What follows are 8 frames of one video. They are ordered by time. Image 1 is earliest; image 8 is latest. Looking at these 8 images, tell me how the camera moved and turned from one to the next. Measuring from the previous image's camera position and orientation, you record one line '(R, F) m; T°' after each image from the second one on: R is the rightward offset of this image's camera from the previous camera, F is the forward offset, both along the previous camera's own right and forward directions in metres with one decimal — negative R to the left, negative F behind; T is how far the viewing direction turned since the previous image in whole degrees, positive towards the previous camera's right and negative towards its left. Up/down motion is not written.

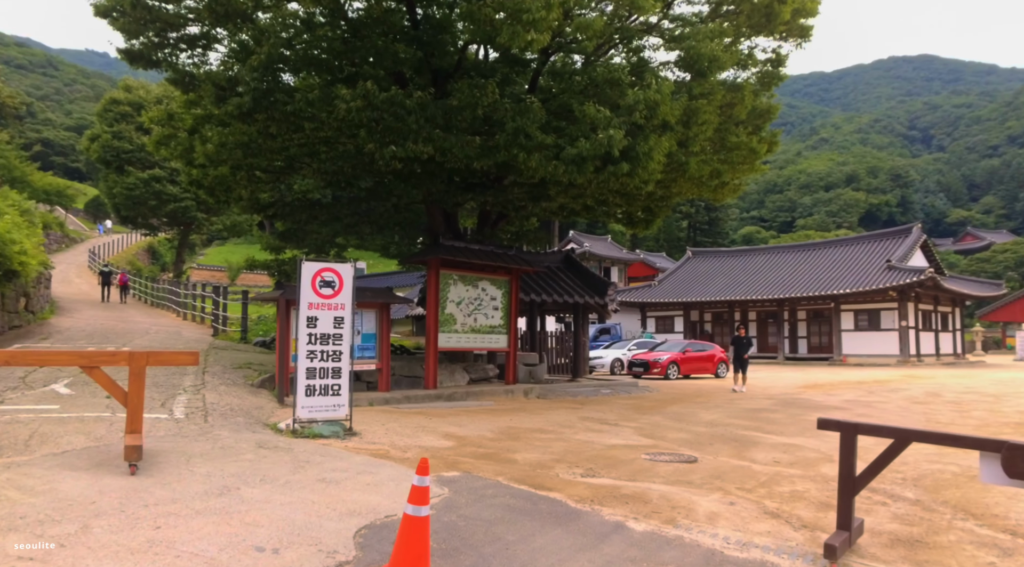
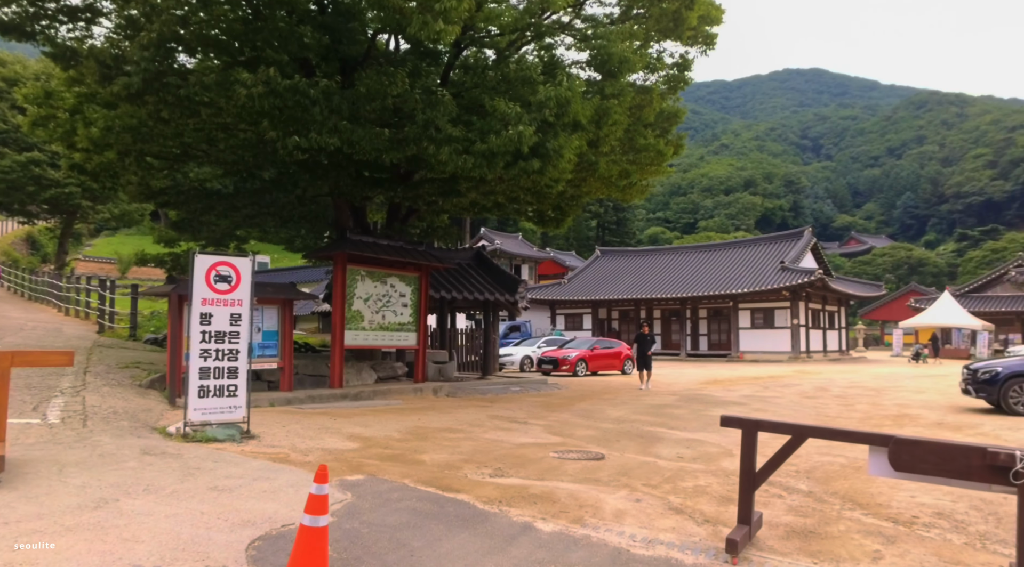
(0.0, +0.1) m; +7°
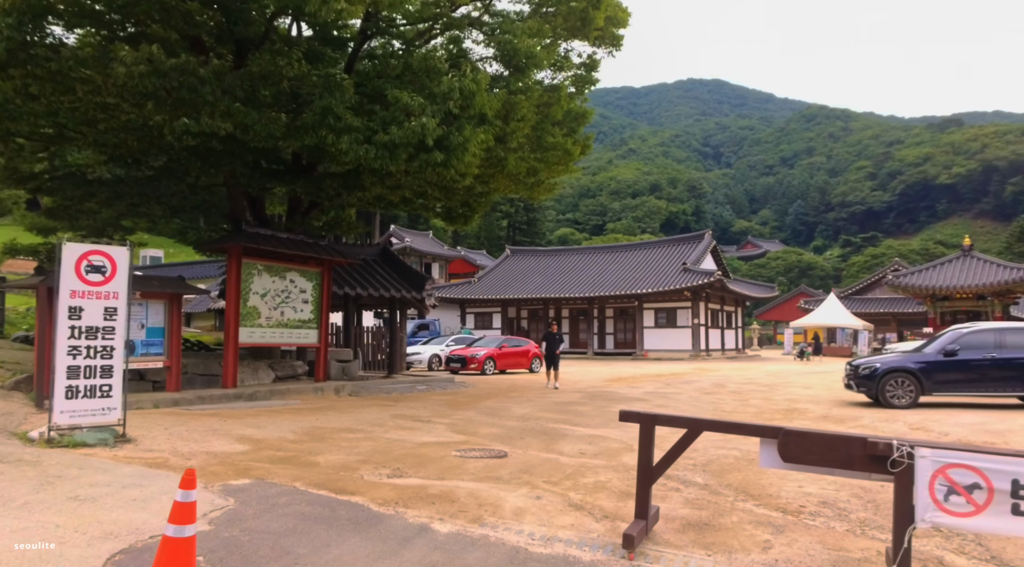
(+0.1, +0.1) m; +7°
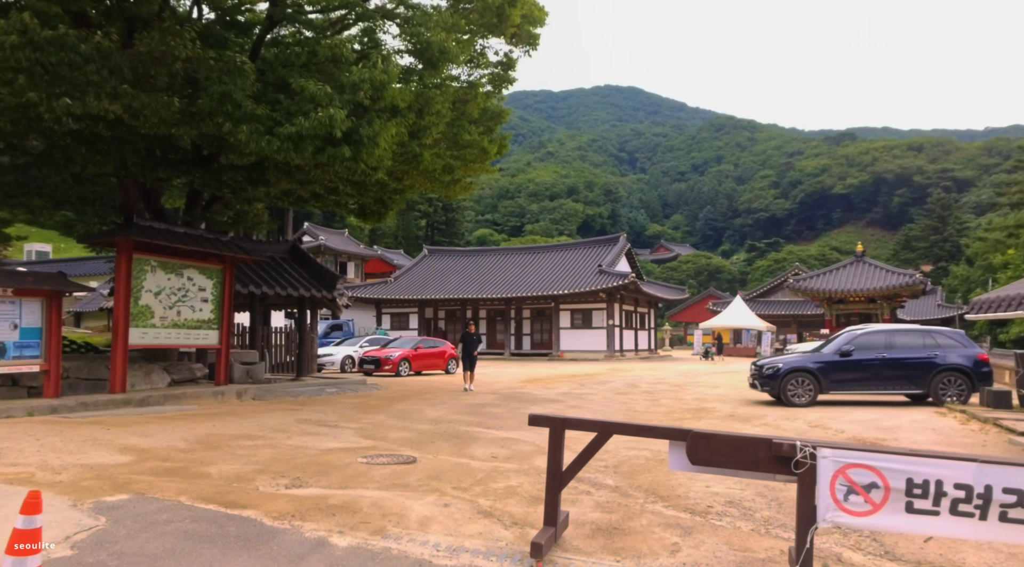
(+0.1, +0.2) m; +6°
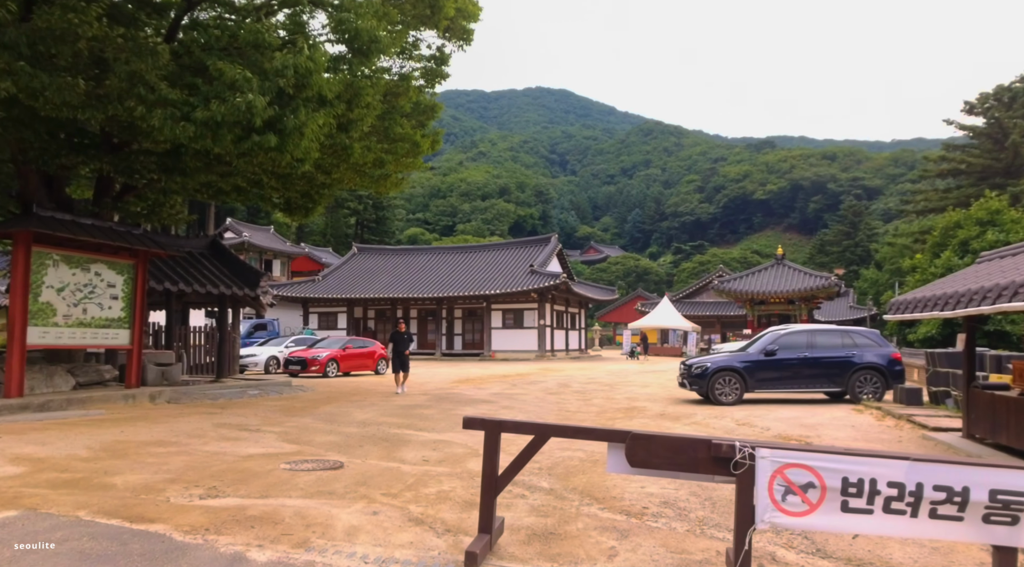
(0.0, +0.2) m; +5°
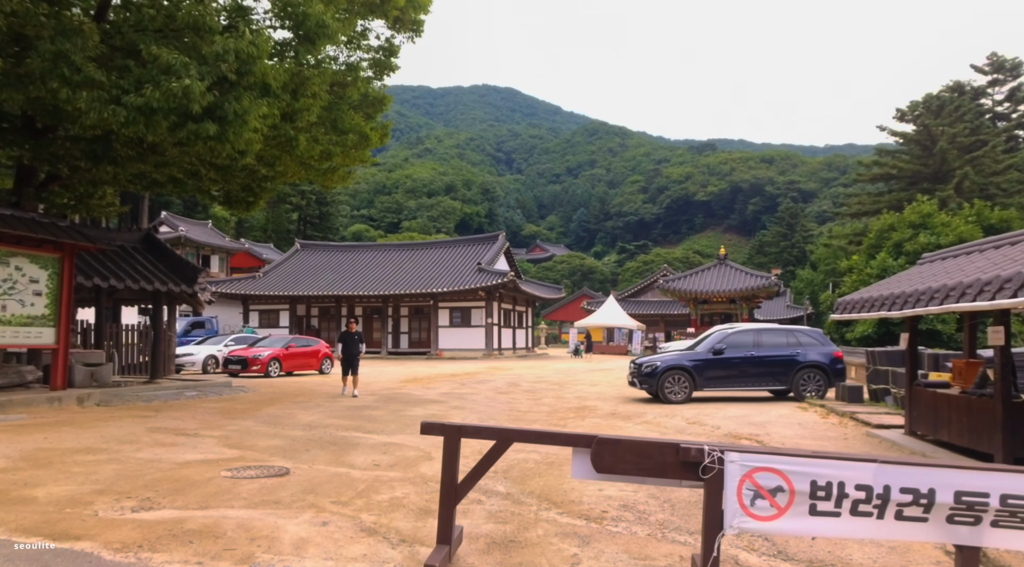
(-0.1, +0.2) m; +4°
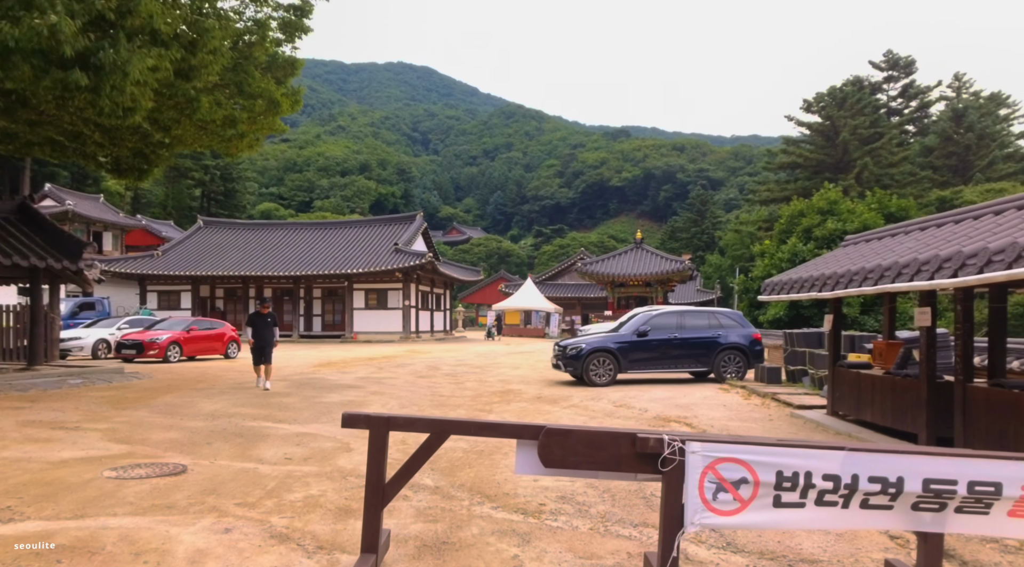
(-0.1, +0.5) m; +6°
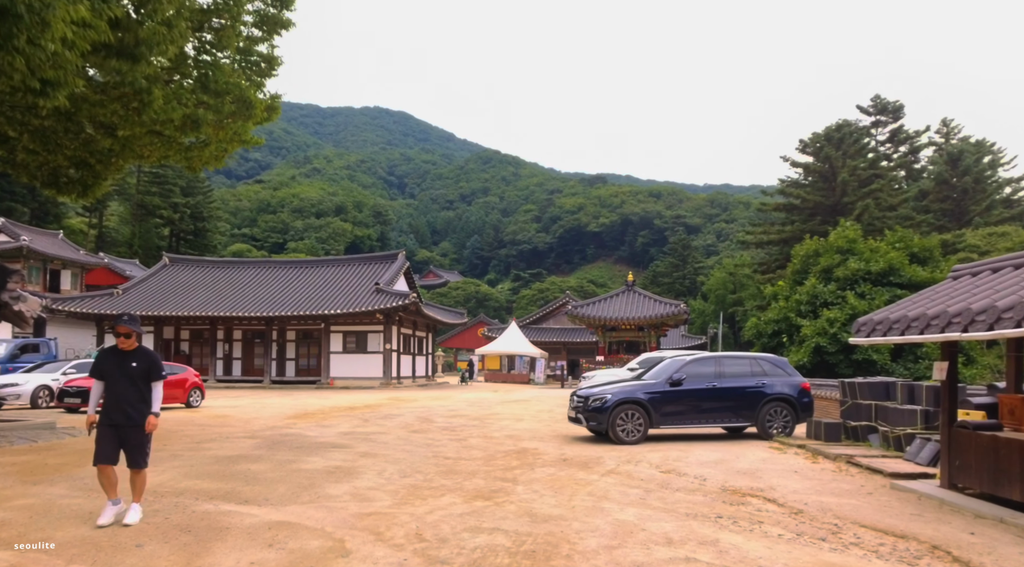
(-0.6, +2.1) m; +2°
